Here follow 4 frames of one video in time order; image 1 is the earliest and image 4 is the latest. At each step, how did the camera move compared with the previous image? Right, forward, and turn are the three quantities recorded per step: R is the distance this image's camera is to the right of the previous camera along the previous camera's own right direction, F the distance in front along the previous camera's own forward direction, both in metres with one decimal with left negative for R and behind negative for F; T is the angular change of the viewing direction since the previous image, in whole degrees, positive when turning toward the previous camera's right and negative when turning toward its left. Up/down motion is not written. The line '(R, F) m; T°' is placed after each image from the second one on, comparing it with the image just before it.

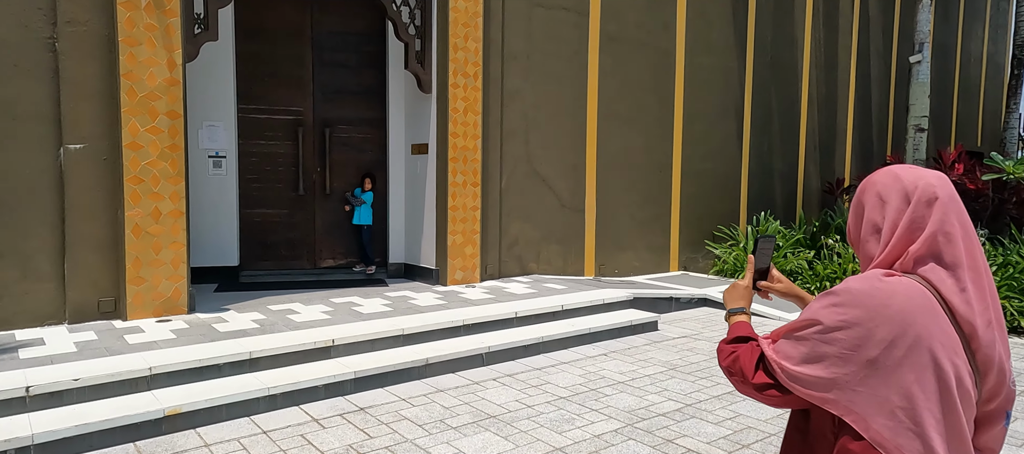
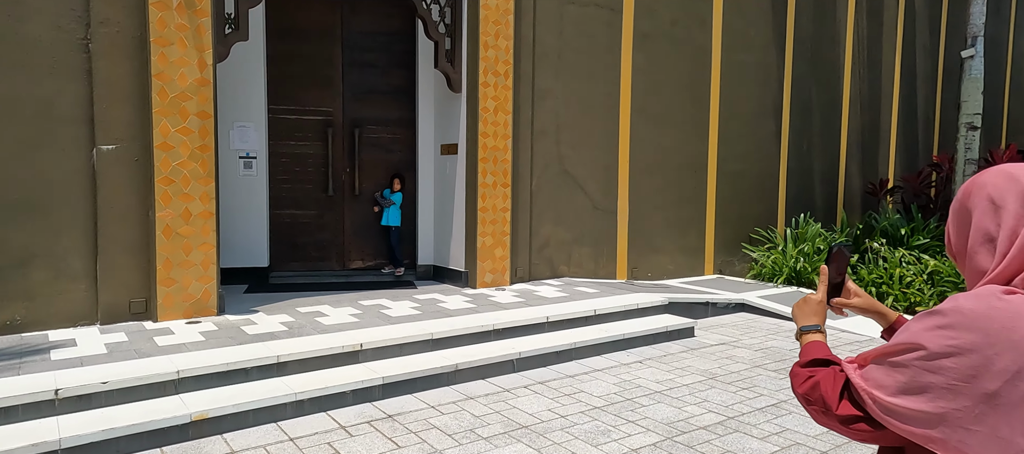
(0.0, +0.2) m; -2°
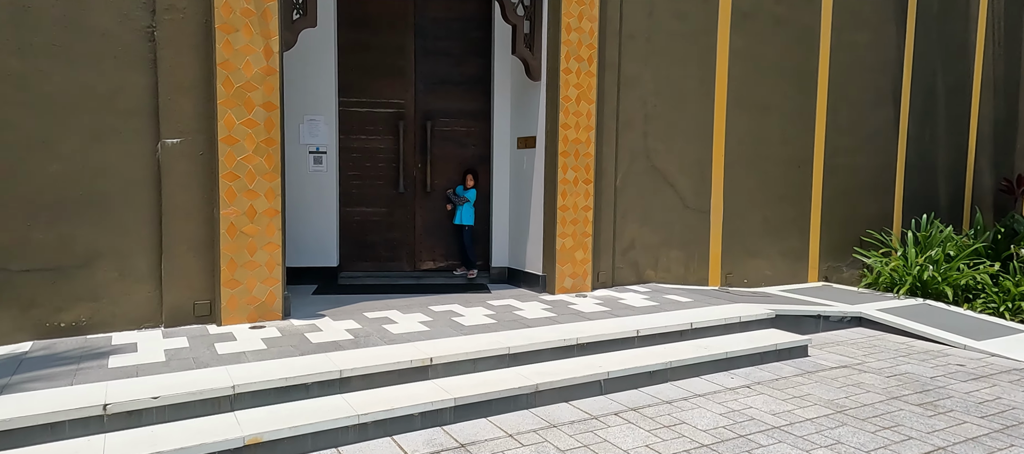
(-0.1, +0.7) m; -6°
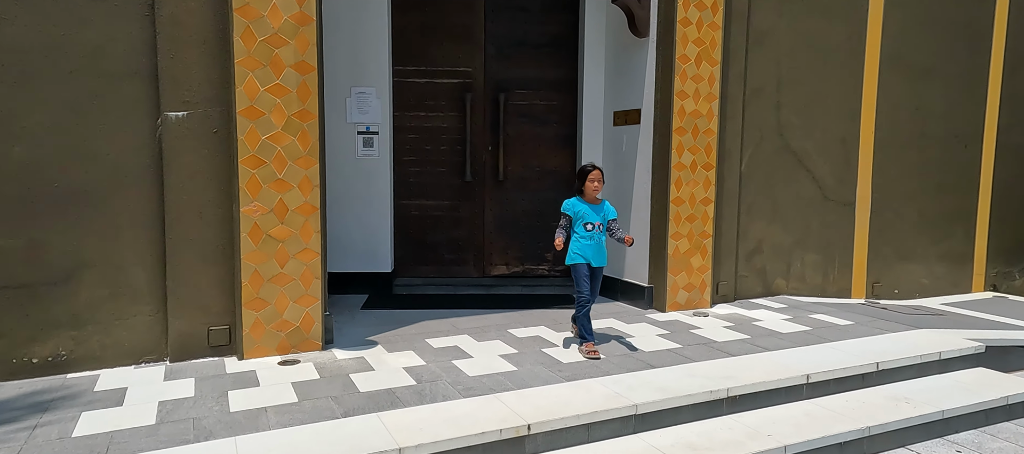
(-0.4, +1.6) m; -4°
